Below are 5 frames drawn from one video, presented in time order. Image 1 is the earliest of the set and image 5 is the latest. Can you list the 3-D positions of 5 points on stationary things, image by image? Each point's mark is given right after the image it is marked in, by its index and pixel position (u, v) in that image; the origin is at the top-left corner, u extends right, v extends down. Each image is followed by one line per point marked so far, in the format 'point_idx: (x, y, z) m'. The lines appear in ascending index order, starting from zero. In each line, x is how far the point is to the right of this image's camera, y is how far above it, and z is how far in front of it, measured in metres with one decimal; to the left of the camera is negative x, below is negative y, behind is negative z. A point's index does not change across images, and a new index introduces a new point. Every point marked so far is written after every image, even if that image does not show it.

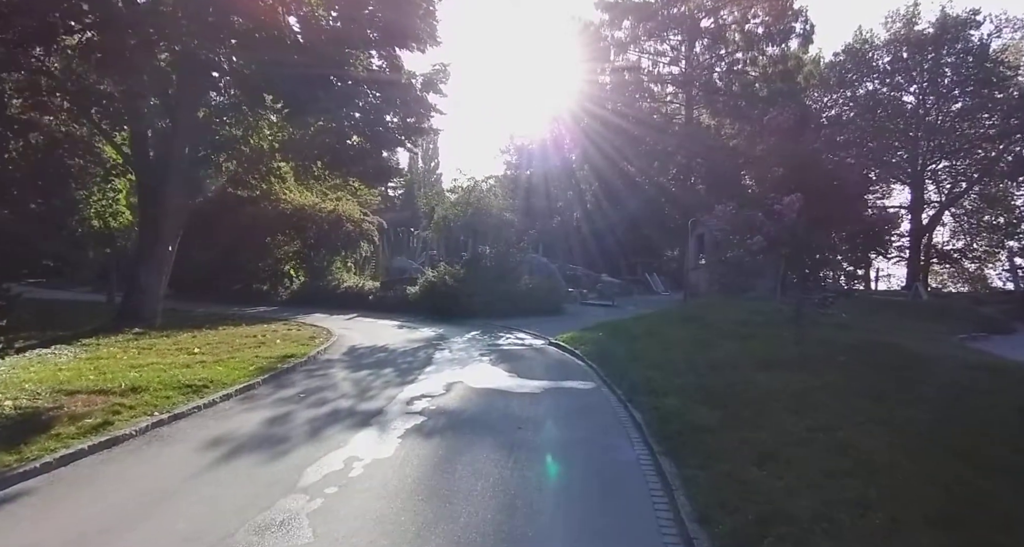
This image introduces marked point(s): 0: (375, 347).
0: (-3.9, -2.1, +14.3) m
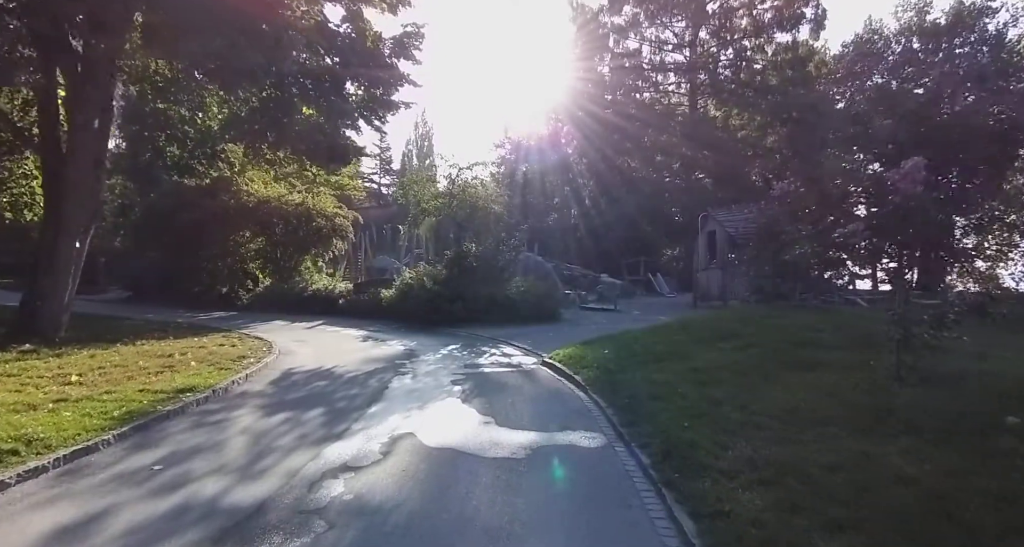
0: (-4.3, -2.2, +11.0) m
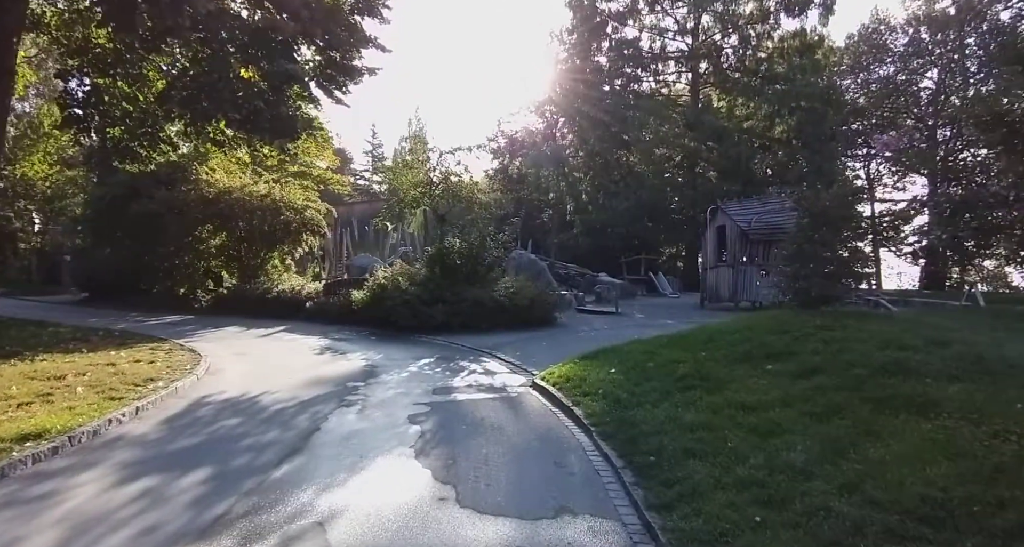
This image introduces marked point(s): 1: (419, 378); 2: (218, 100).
0: (-4.7, -2.2, +8.4) m
1: (-2.0, -2.2, +10.7) m
2: (-7.0, +4.1, +12.1) m
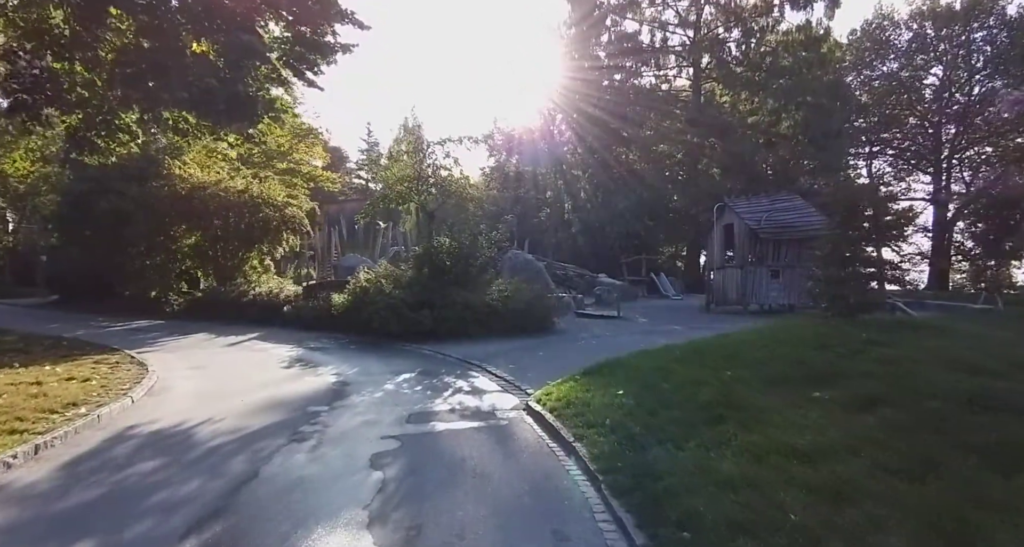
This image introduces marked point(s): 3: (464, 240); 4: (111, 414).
0: (-4.8, -2.3, +6.9) m
1: (-2.1, -2.3, +9.1) m
2: (-7.1, +4.0, +10.5) m
3: (-1.7, +1.2, +18.2) m
4: (-6.5, -2.2, +8.4) m
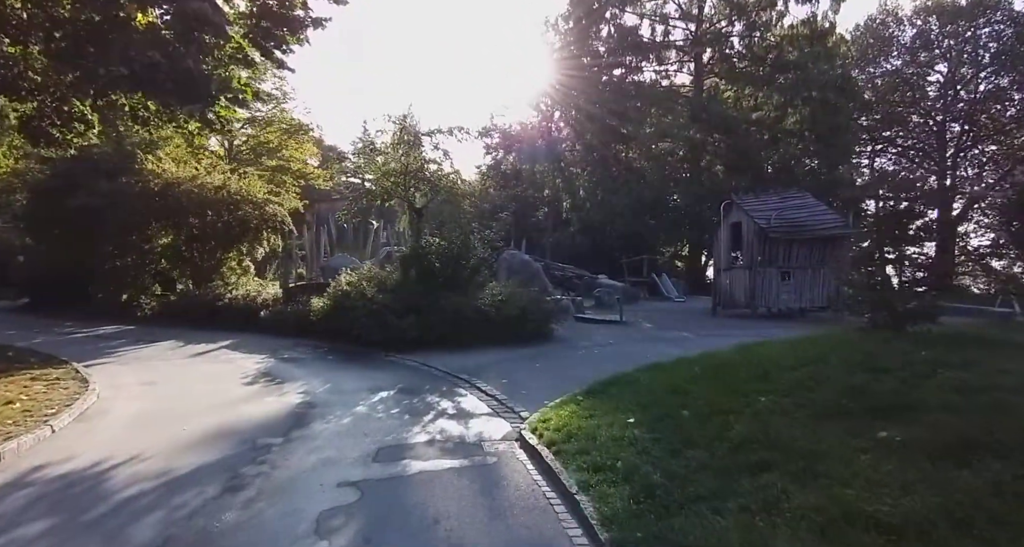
0: (-5.0, -2.3, +5.5) m
1: (-2.3, -2.3, +7.8) m
2: (-7.3, +4.0, +9.2) m
3: (-1.9, +1.1, +16.8) m
4: (-6.6, -2.3, +7.0) m
